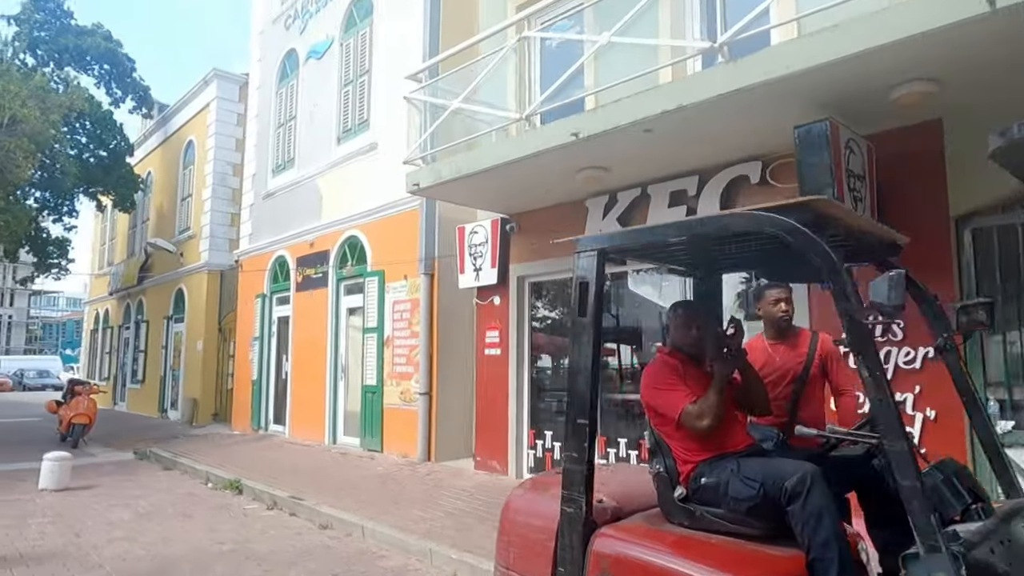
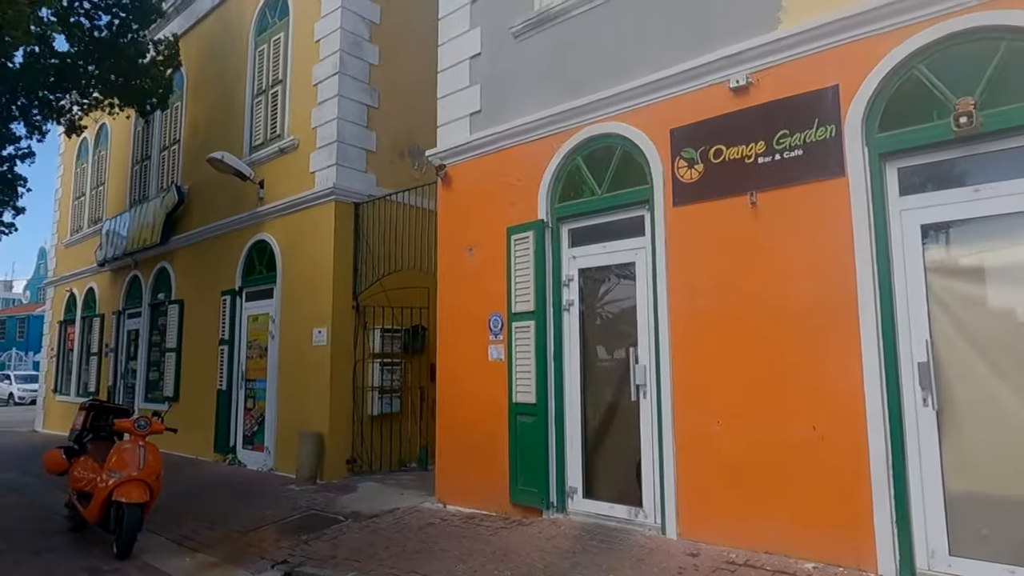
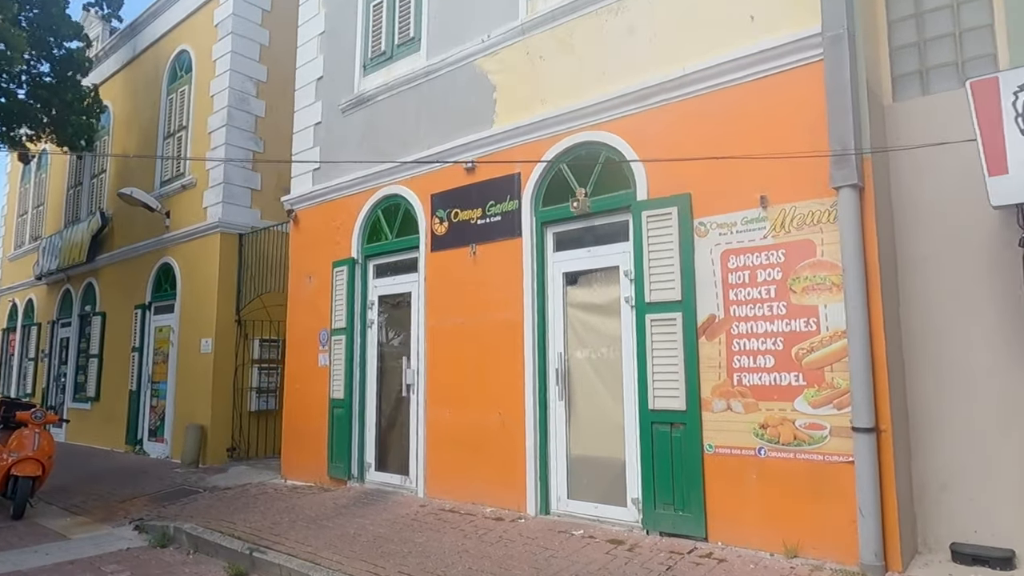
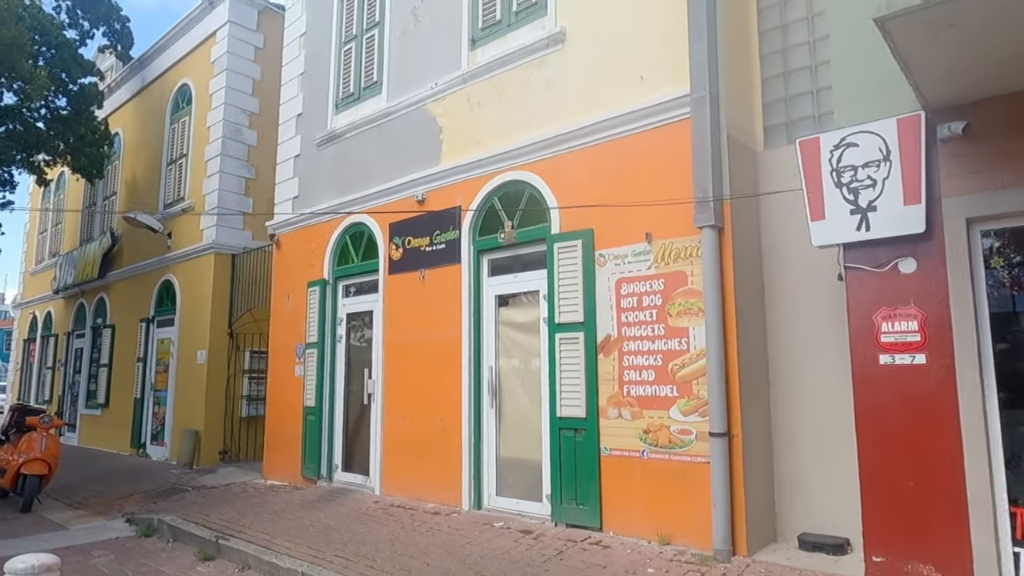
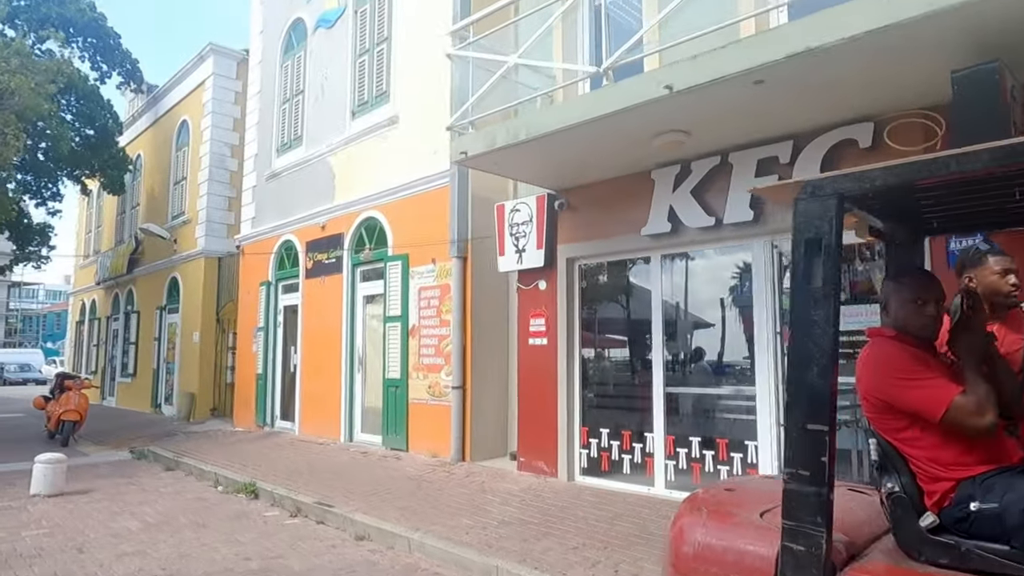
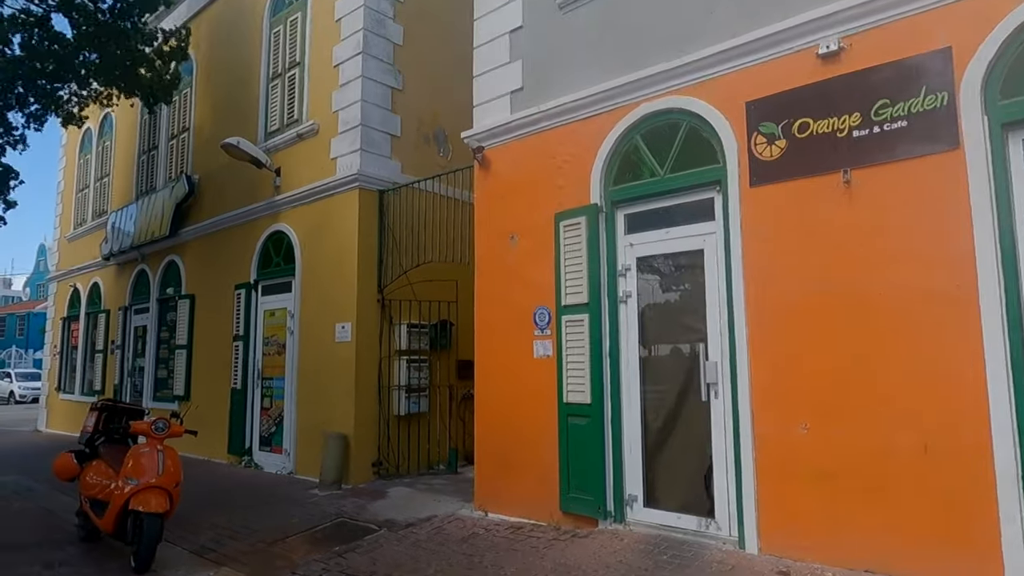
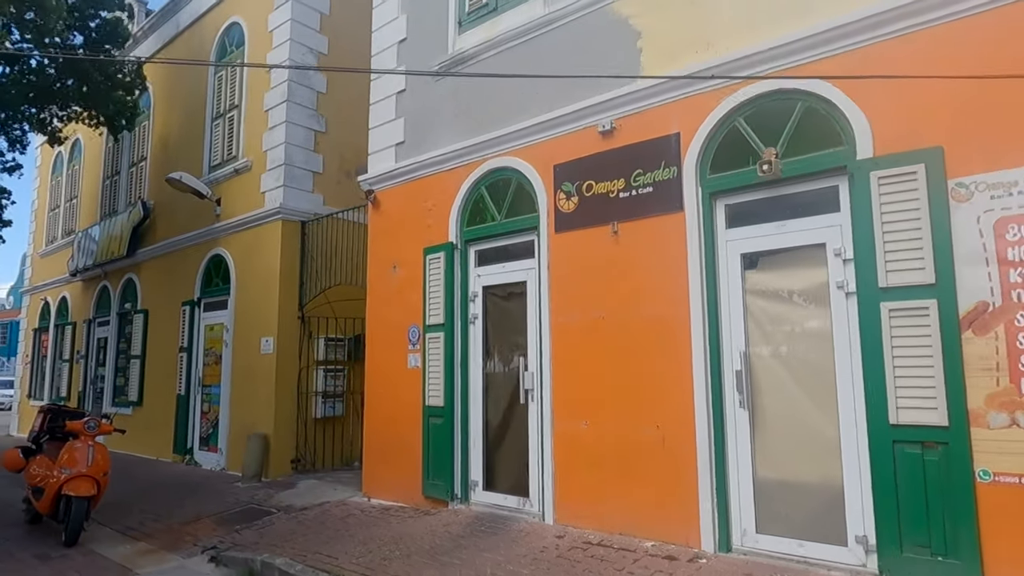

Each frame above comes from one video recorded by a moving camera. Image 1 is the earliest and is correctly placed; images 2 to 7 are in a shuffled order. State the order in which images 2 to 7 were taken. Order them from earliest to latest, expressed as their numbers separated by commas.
5, 4, 3, 7, 2, 6
